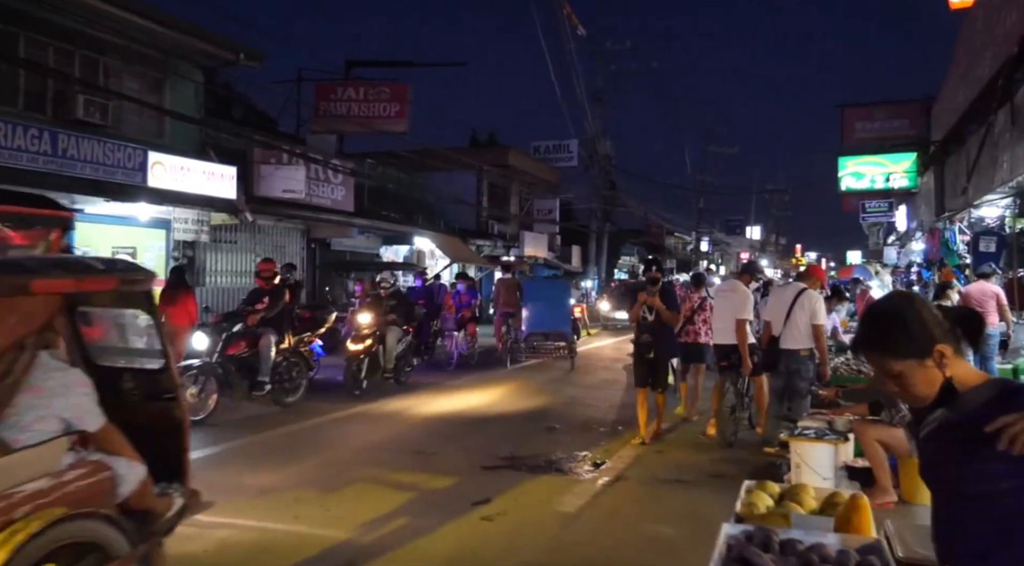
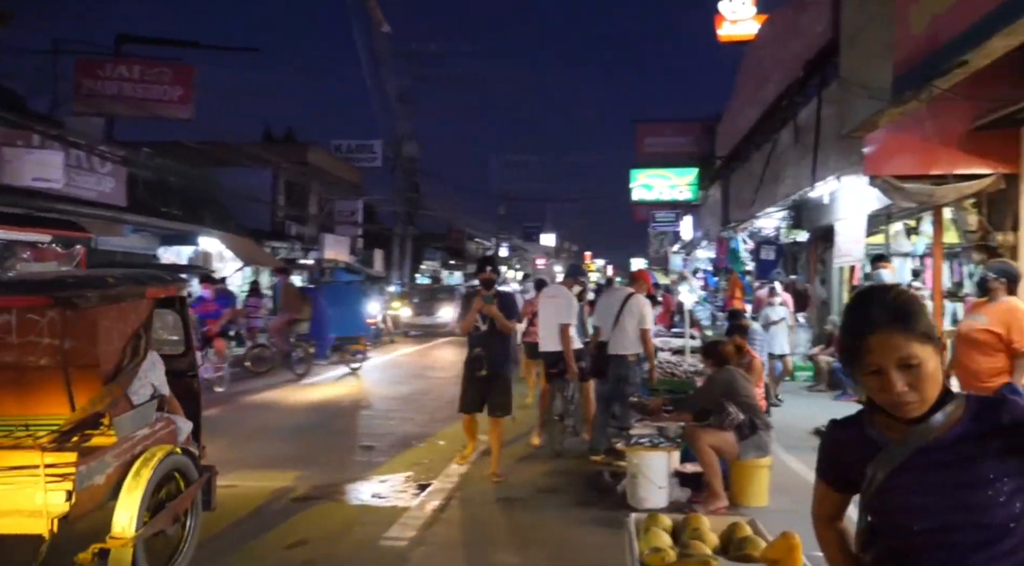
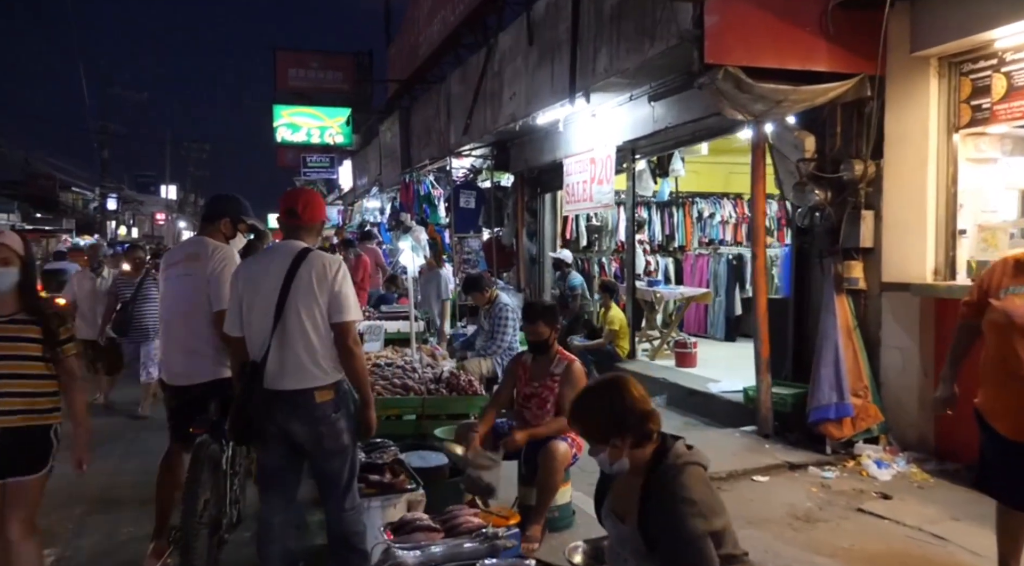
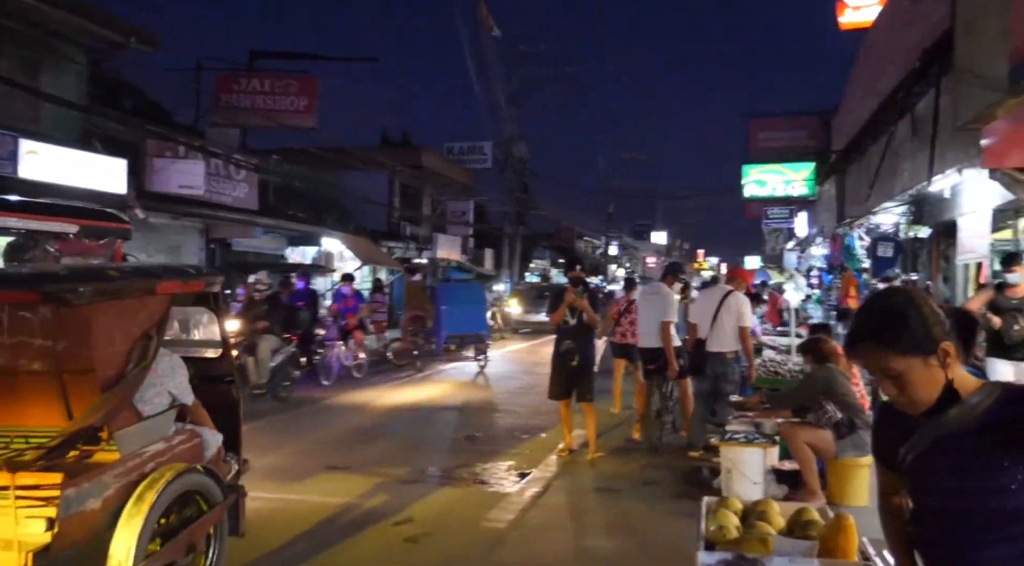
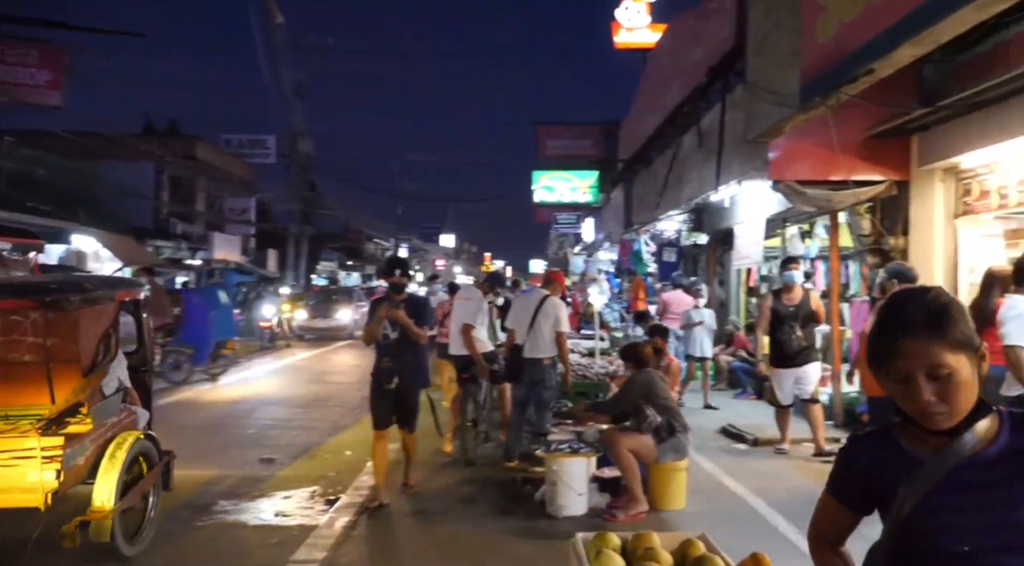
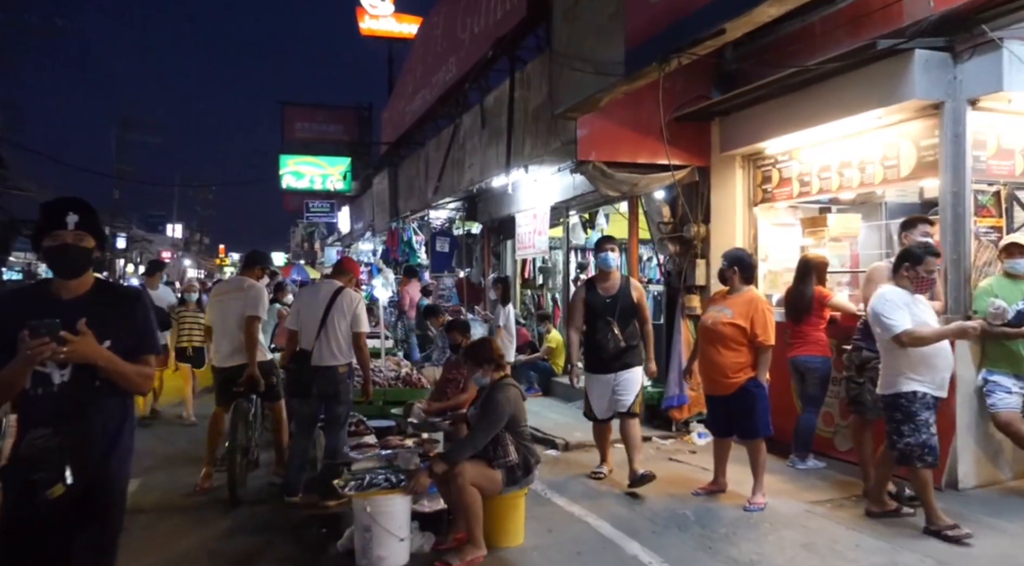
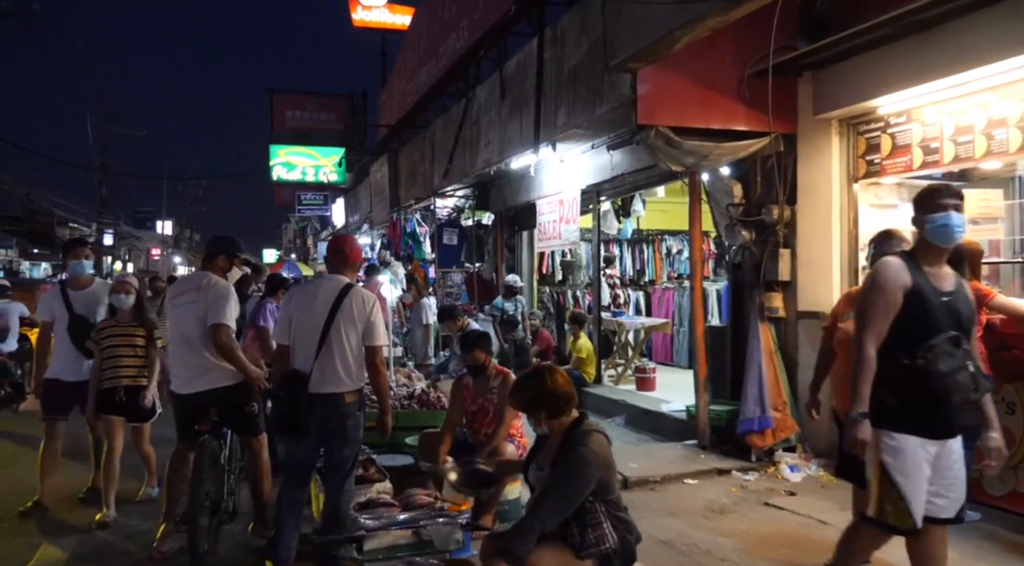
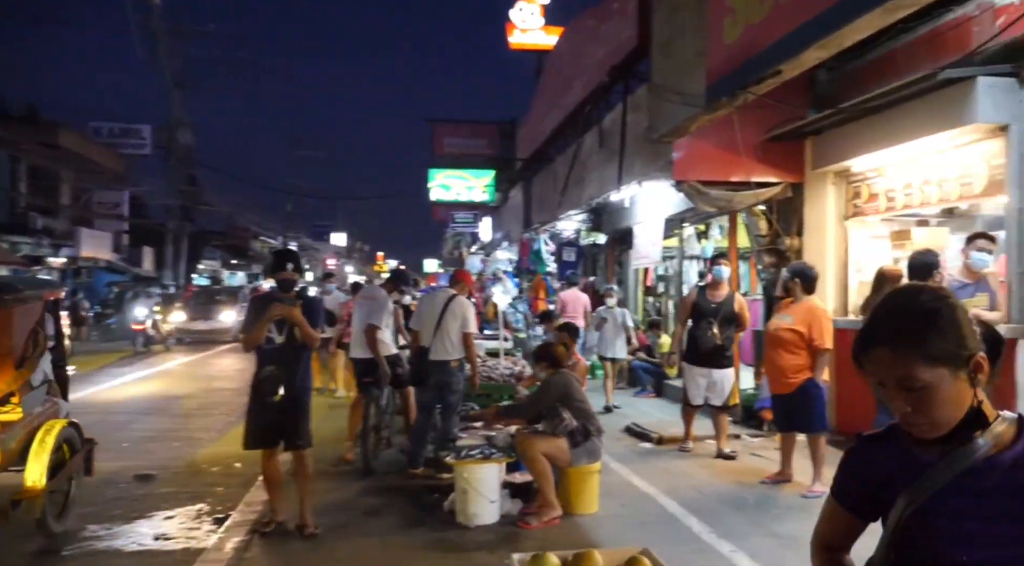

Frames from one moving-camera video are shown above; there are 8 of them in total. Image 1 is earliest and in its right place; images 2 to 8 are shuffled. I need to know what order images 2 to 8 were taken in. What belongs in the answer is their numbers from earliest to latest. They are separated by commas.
4, 2, 5, 8, 6, 7, 3
